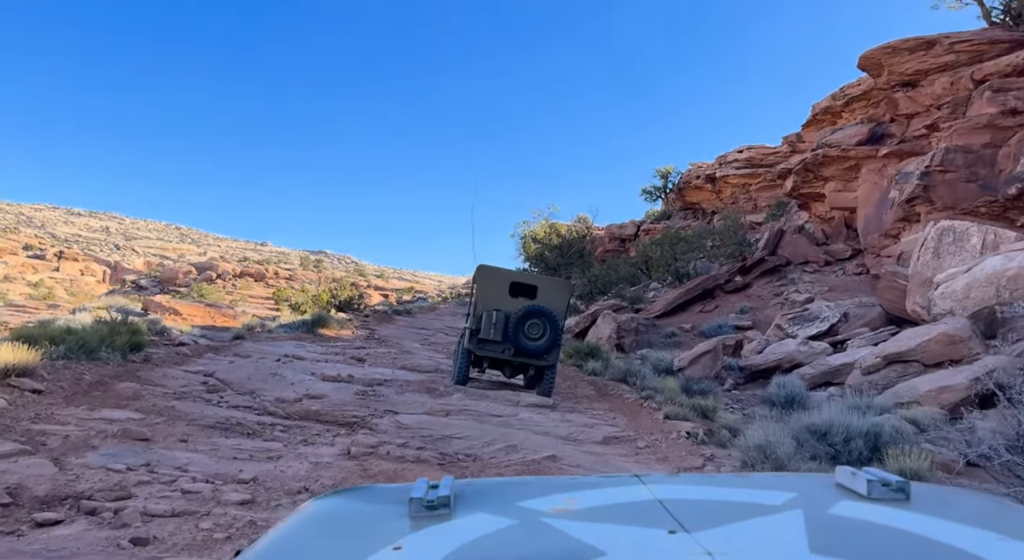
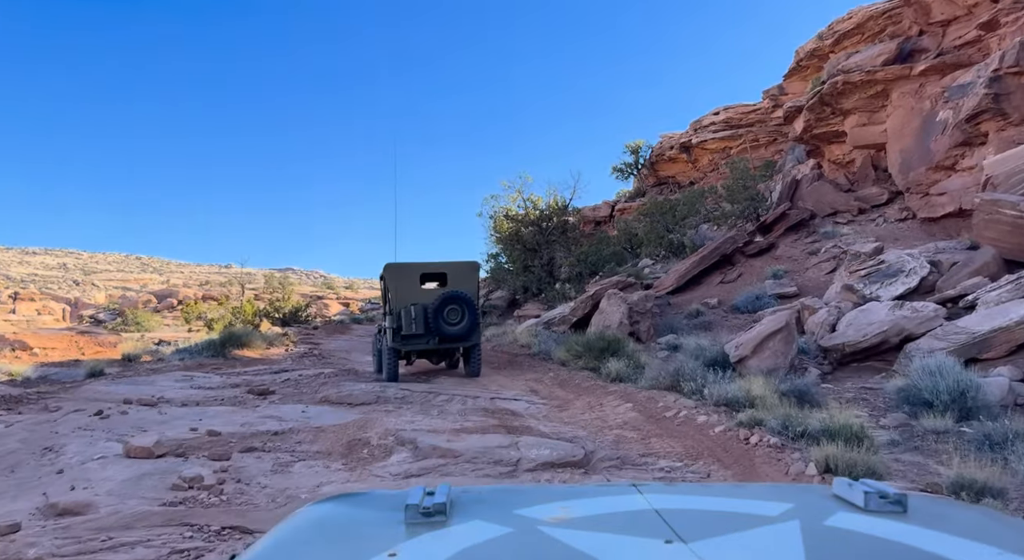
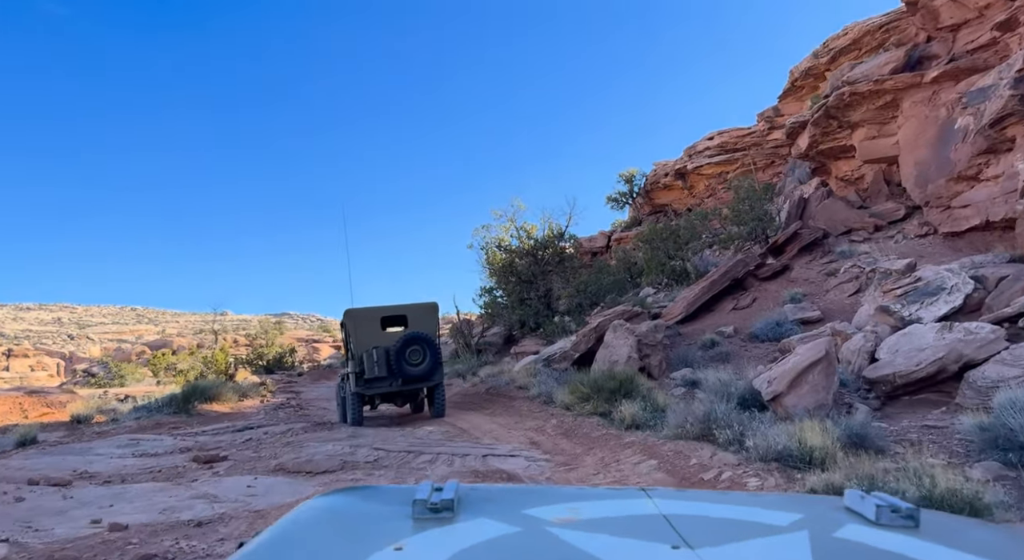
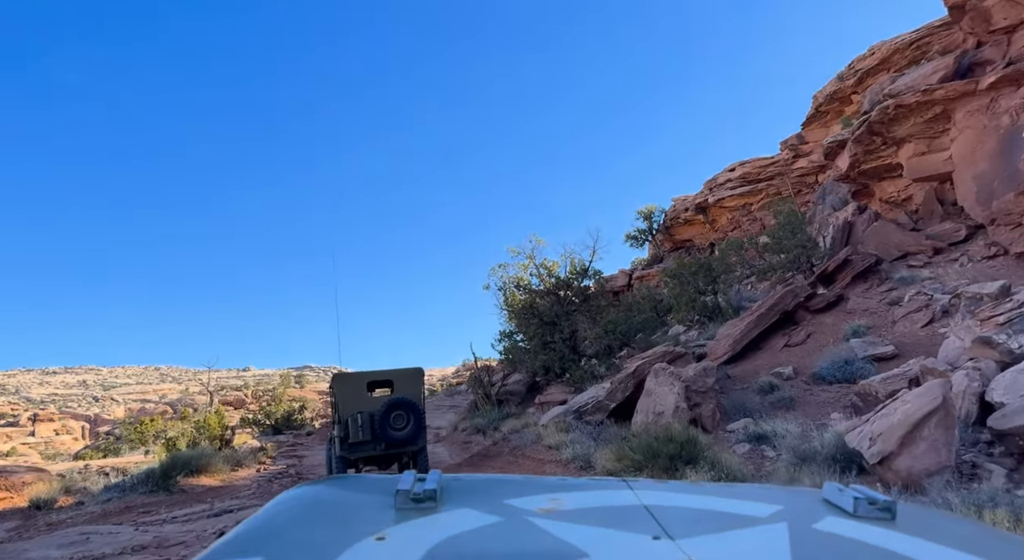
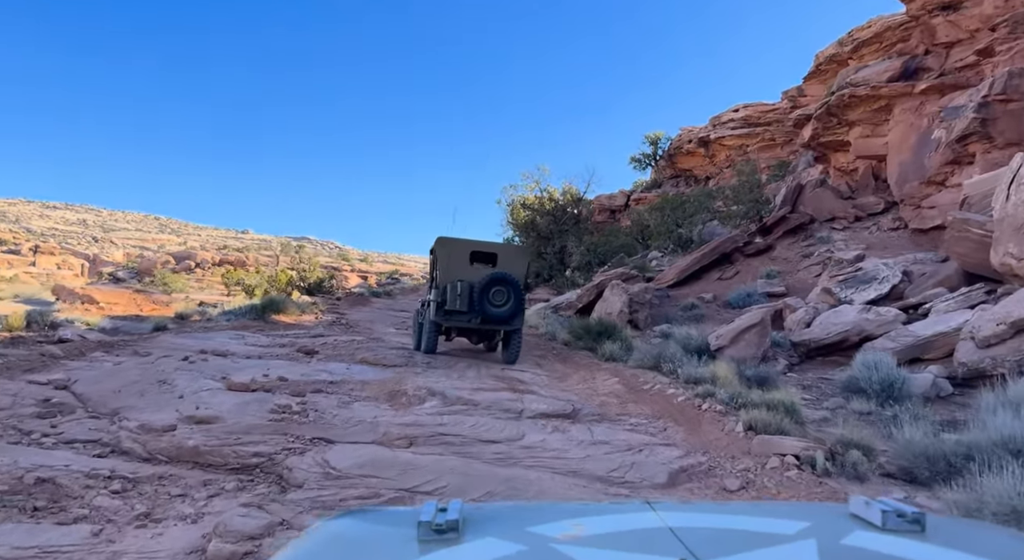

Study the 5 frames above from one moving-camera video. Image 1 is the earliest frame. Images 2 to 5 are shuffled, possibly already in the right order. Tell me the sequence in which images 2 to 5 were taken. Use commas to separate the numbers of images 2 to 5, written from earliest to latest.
5, 2, 3, 4
